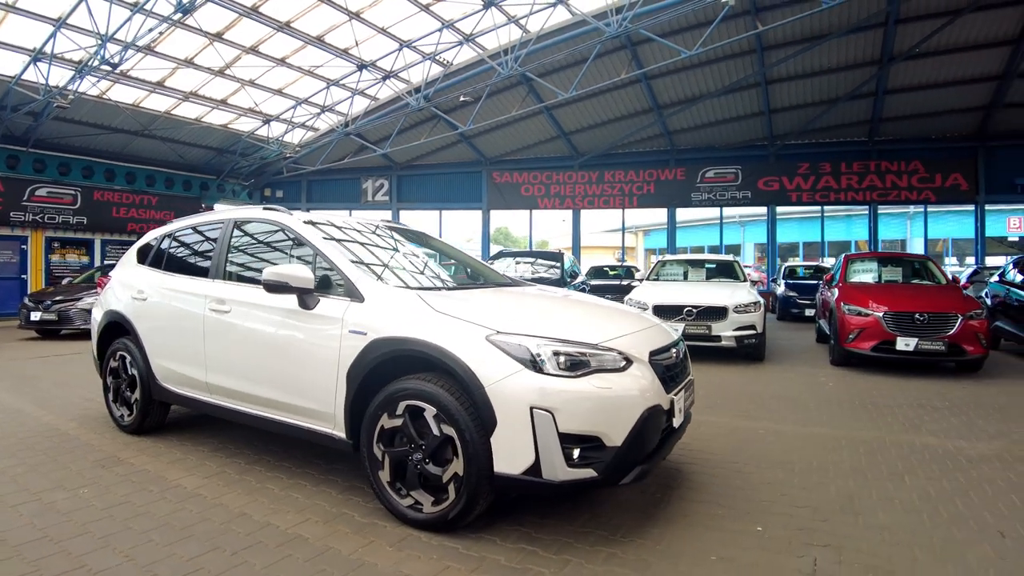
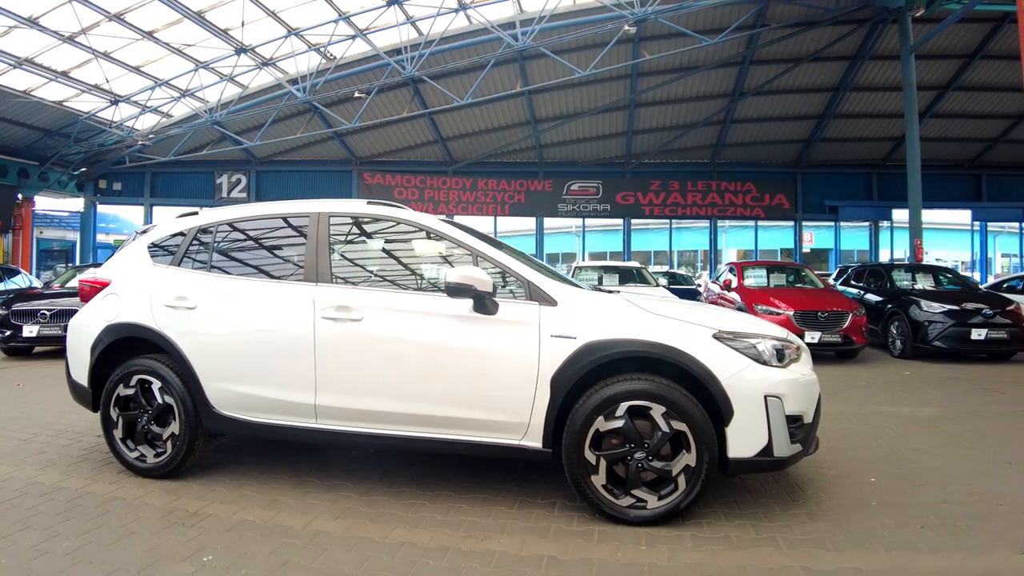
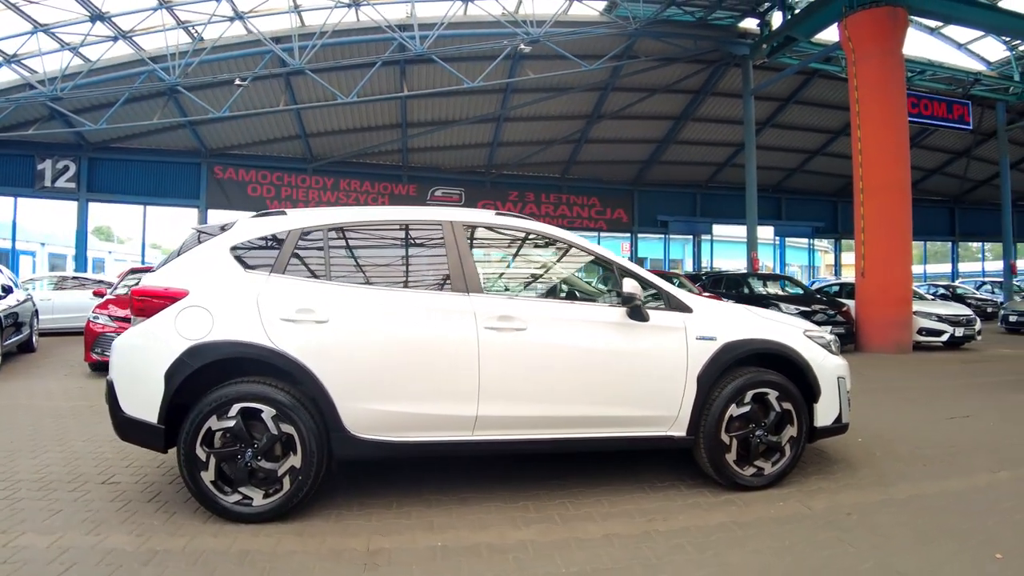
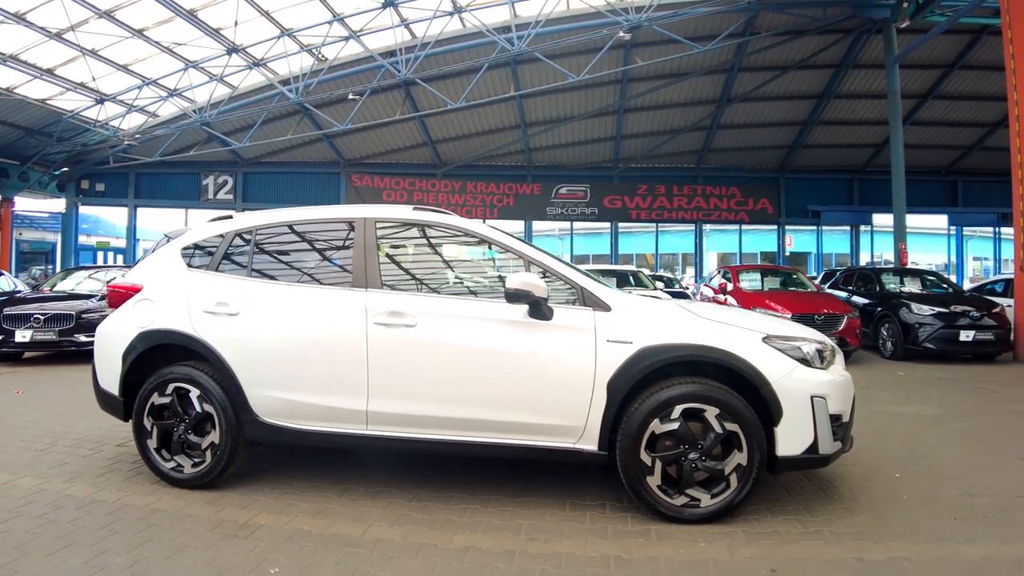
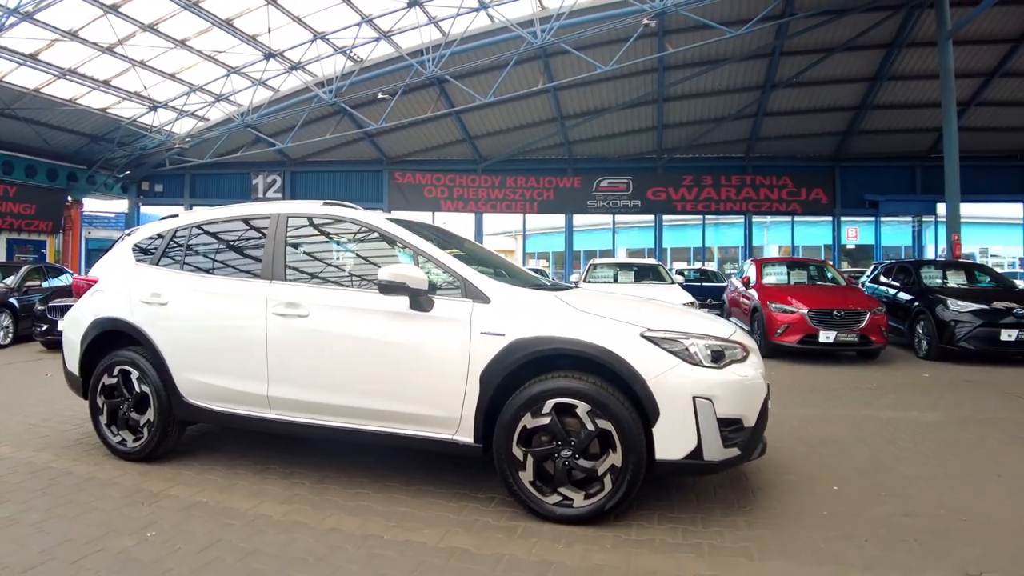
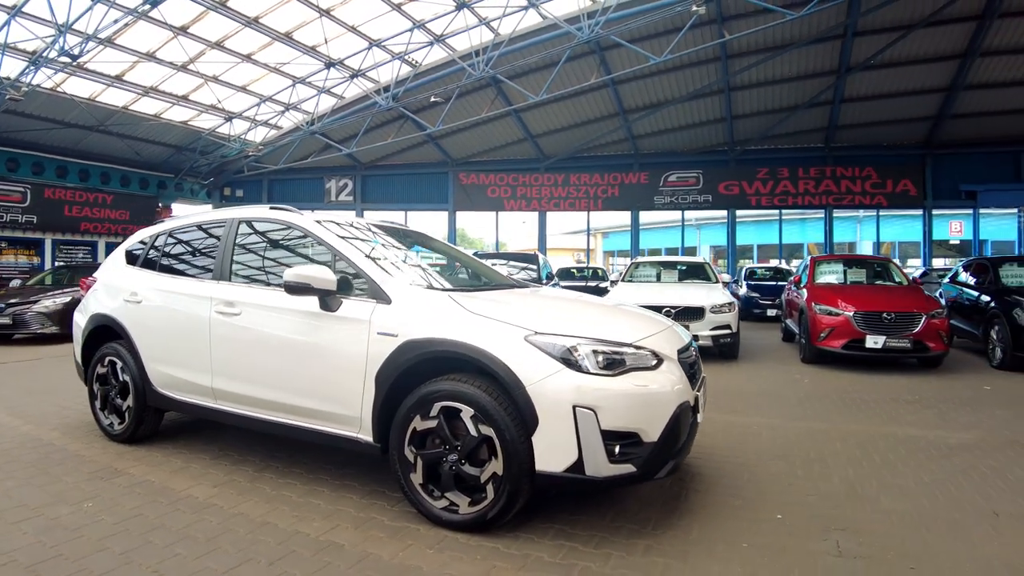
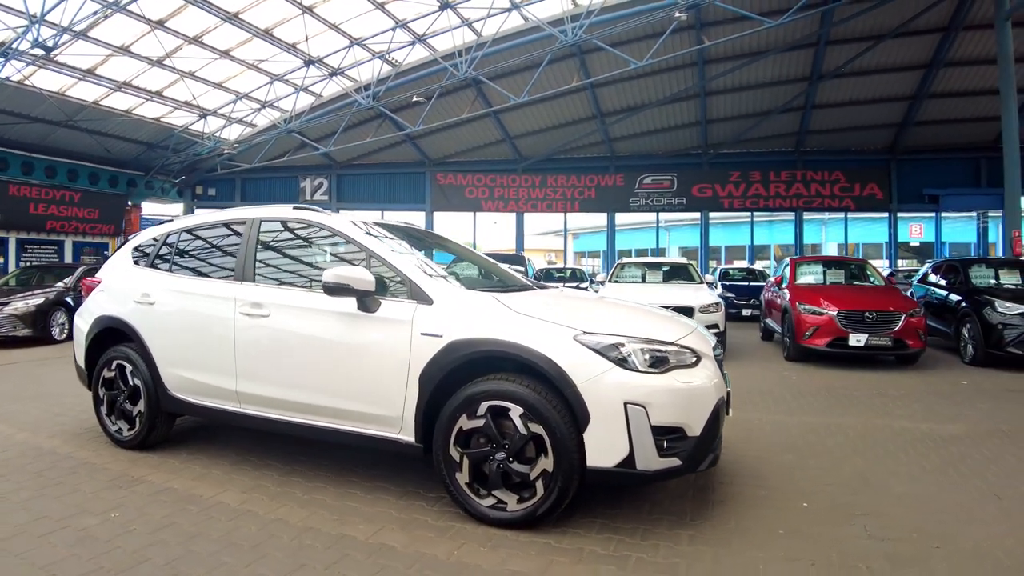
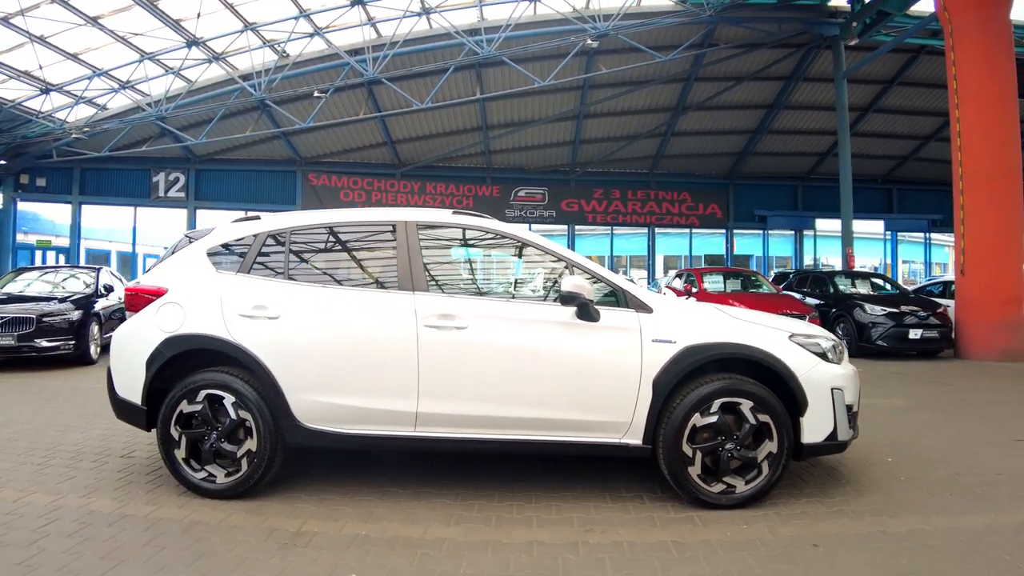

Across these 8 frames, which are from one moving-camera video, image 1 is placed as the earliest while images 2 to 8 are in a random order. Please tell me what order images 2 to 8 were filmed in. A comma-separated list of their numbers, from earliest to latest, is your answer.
6, 7, 5, 2, 4, 8, 3
